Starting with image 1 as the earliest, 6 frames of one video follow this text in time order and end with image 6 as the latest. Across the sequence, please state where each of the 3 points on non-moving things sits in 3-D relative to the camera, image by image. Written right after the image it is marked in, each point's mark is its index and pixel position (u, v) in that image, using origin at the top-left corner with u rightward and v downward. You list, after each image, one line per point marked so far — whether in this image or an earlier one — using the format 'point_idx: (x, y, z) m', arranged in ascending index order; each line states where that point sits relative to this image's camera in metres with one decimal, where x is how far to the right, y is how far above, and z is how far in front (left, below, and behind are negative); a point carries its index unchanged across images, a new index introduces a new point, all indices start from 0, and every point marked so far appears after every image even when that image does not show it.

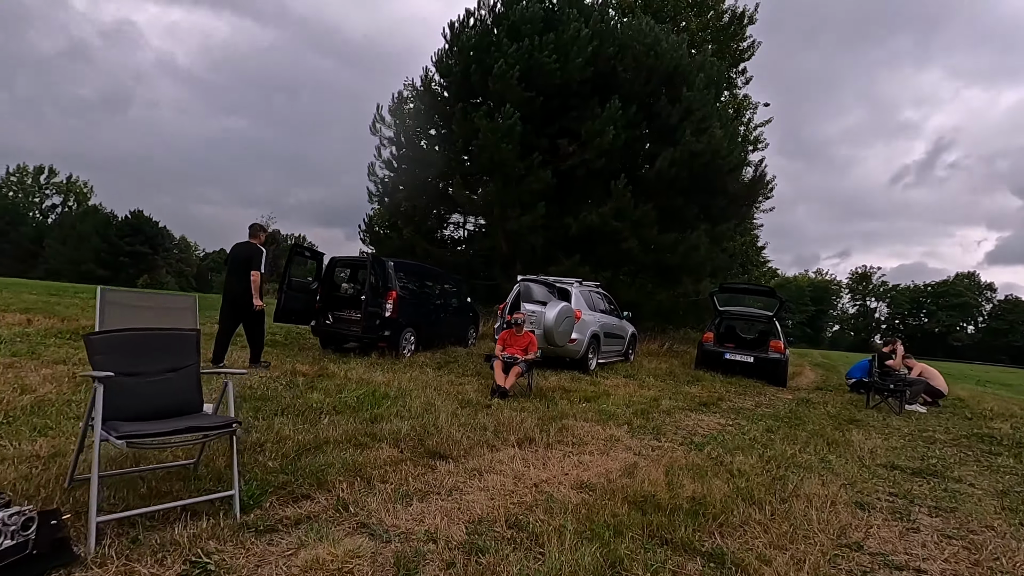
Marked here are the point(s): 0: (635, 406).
0: (+1.5, -1.4, +6.5) m
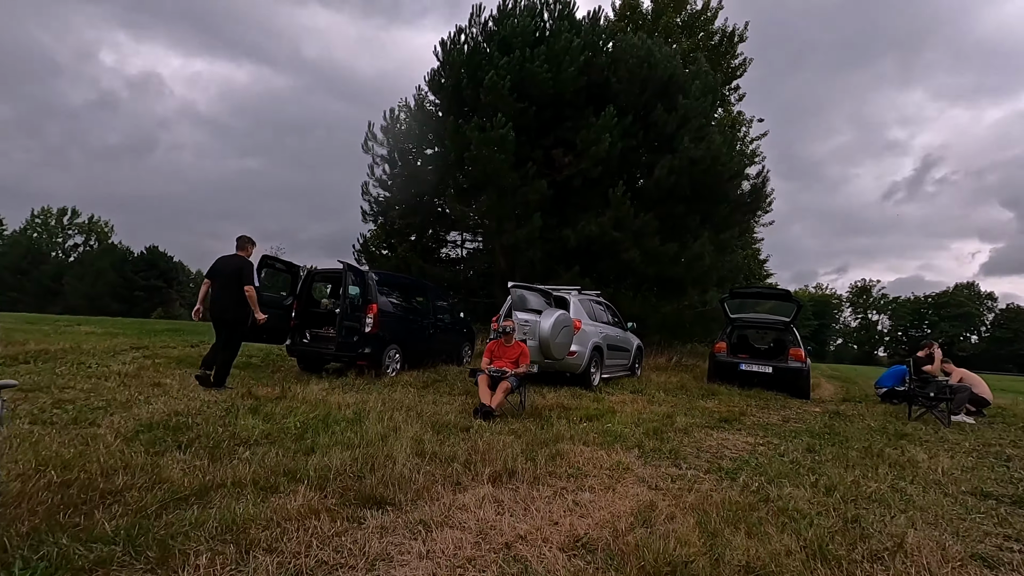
0: (+1.4, -1.4, +5.5) m
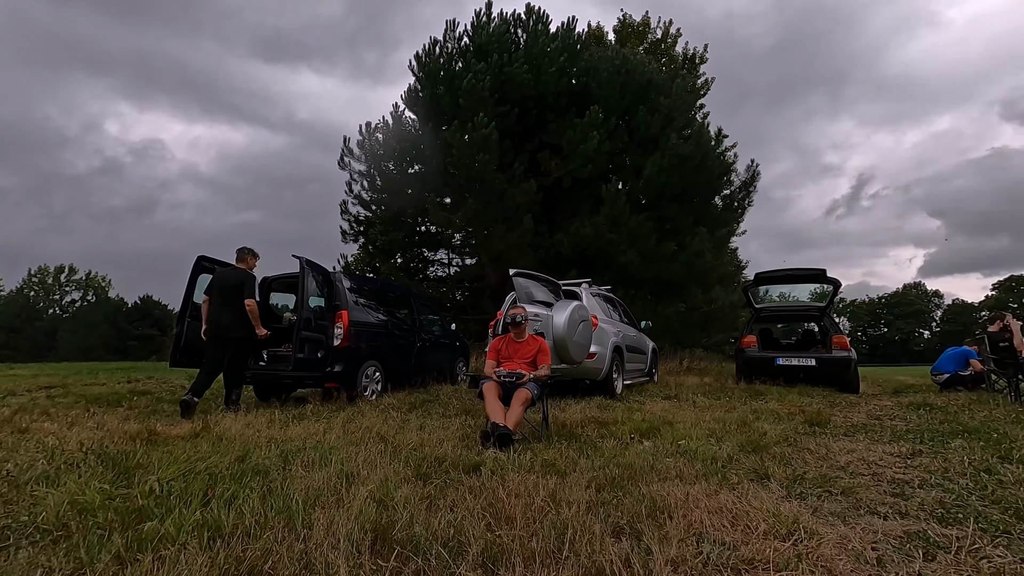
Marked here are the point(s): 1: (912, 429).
0: (+1.5, -1.1, +3.8) m
1: (+3.8, -1.3, +5.2) m
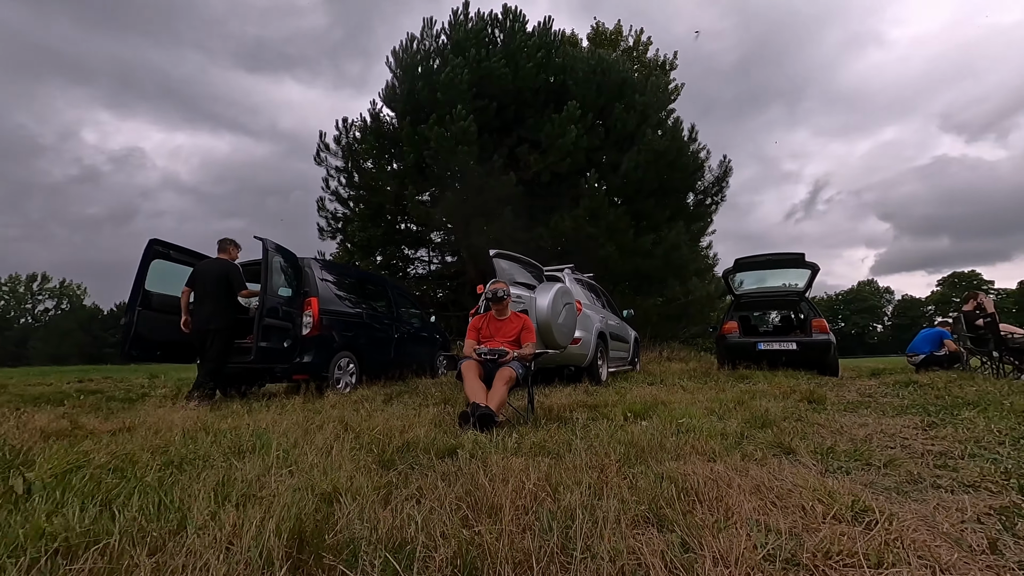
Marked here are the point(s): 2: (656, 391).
0: (+1.4, -0.8, +3.5) m
1: (+3.6, -1.0, +5.0) m
2: (+1.6, -1.1, +6.0) m
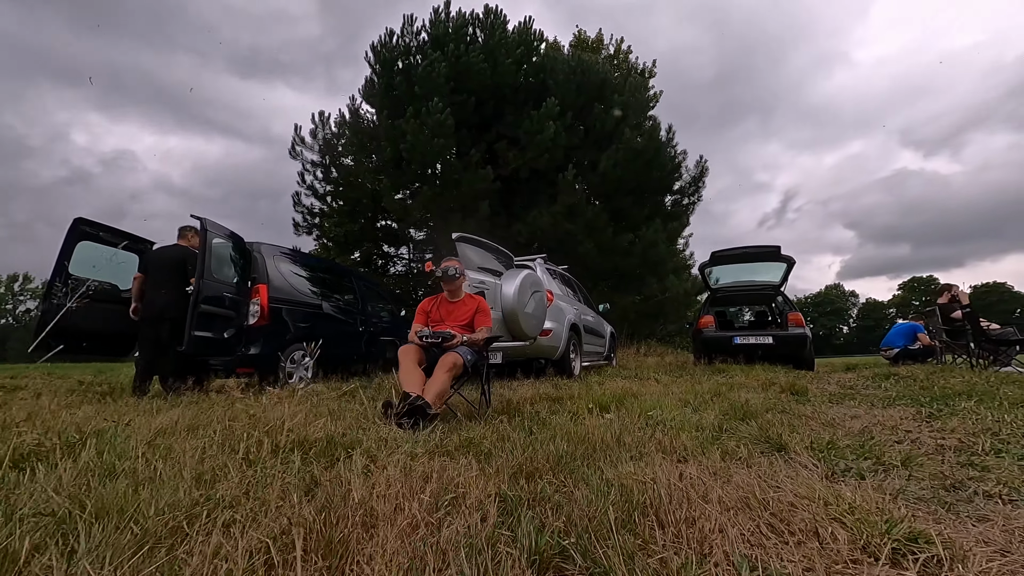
0: (+1.1, -0.7, +3.1) m
1: (+3.3, -0.9, +4.7) m
2: (+1.2, -1.0, +5.6) m
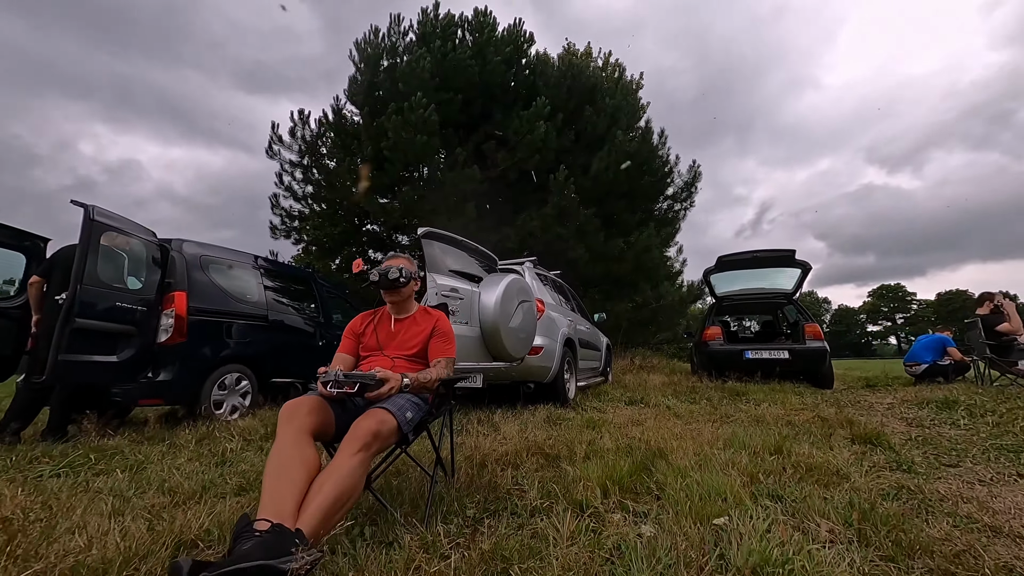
0: (+1.0, -0.7, +1.9) m
1: (+3.2, -1.0, +3.5) m
2: (+1.0, -1.1, +4.4) m
